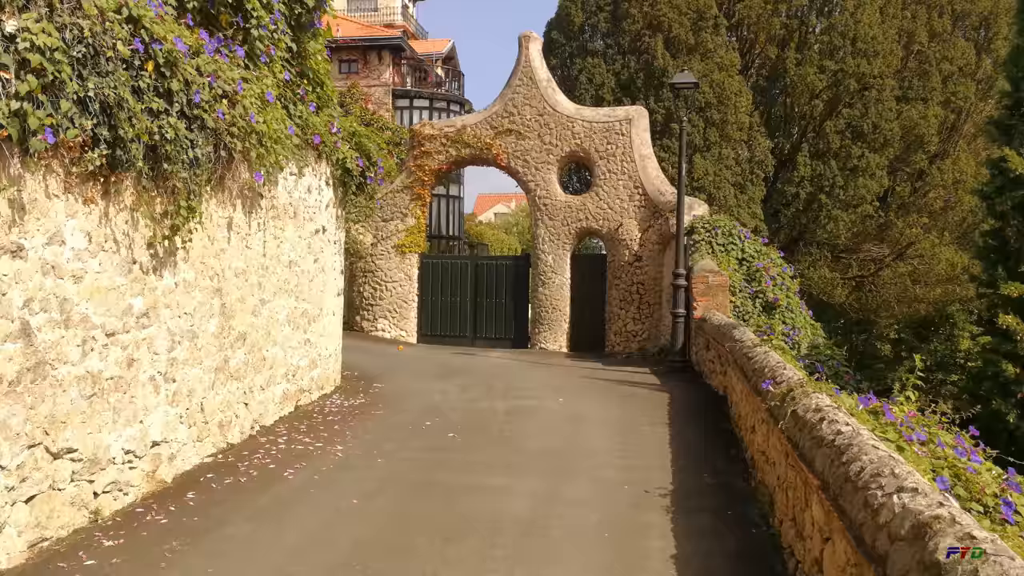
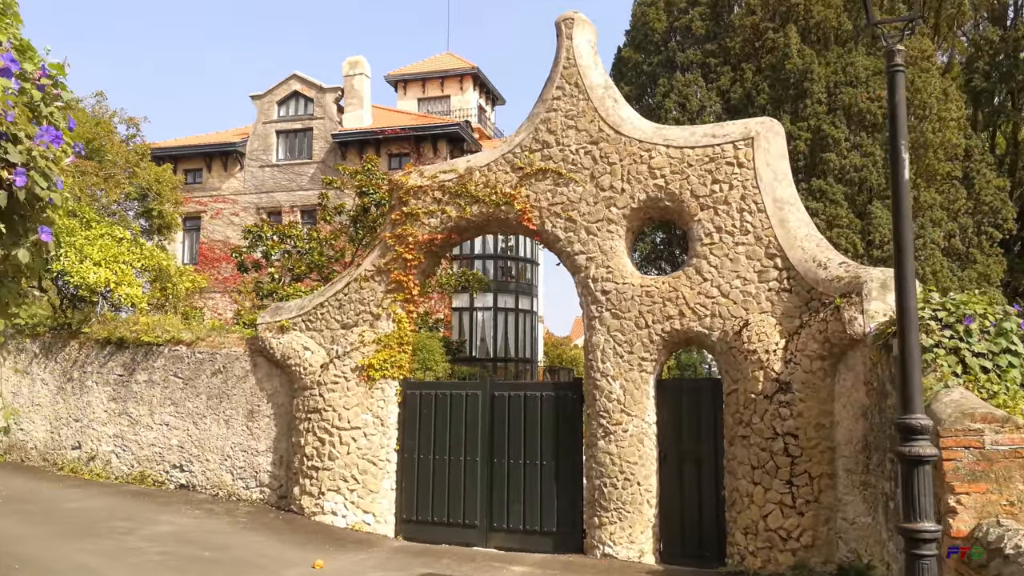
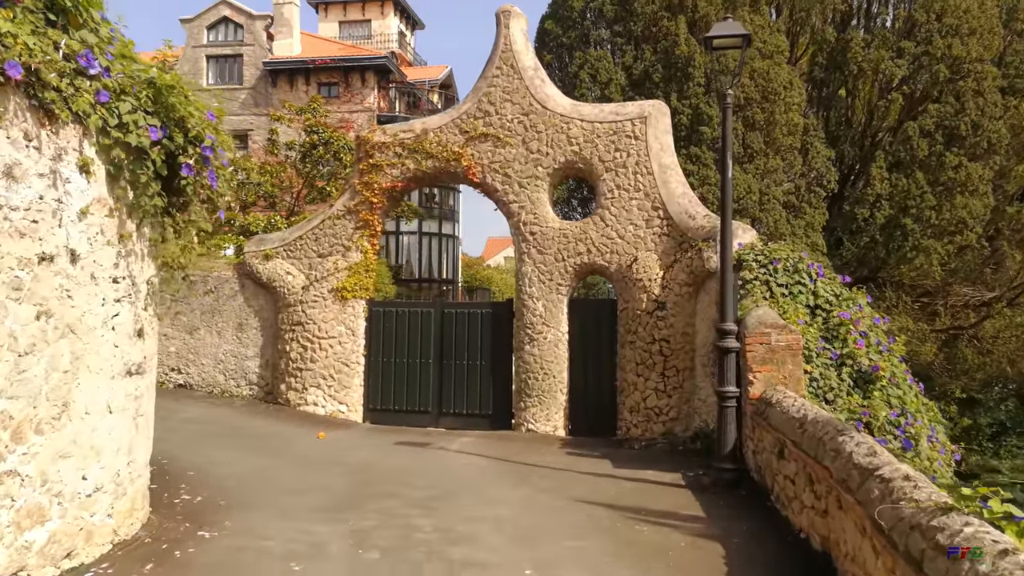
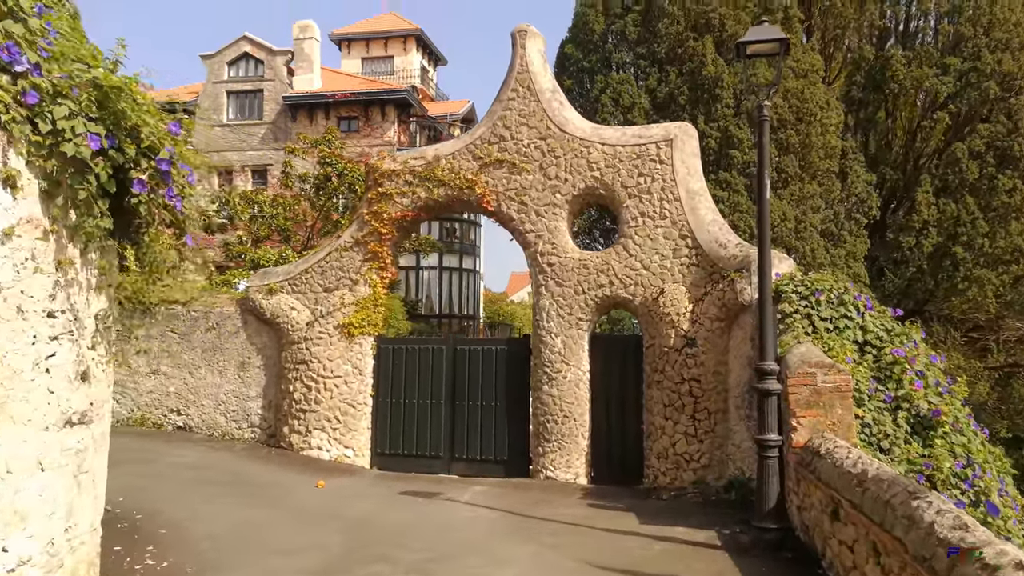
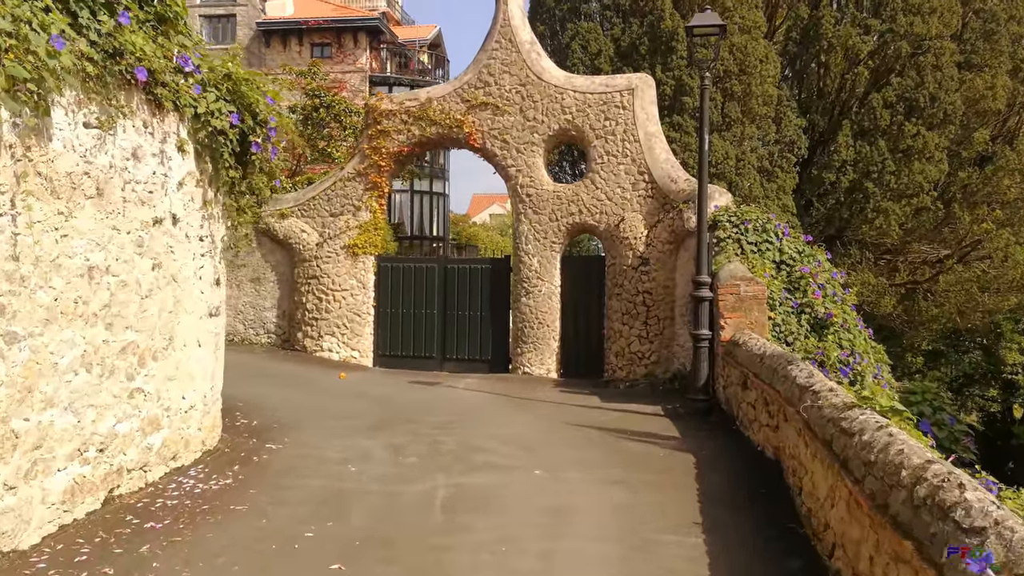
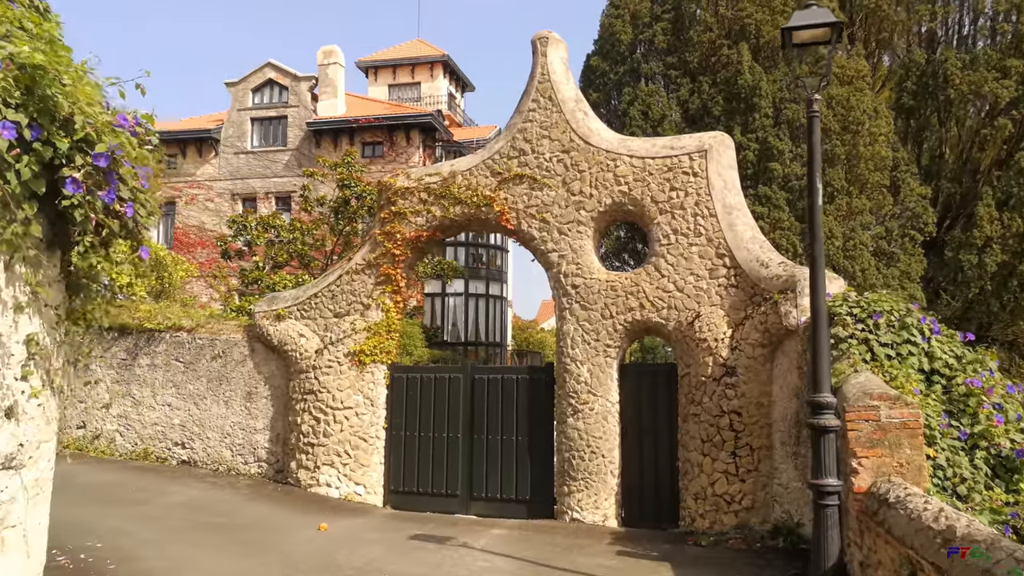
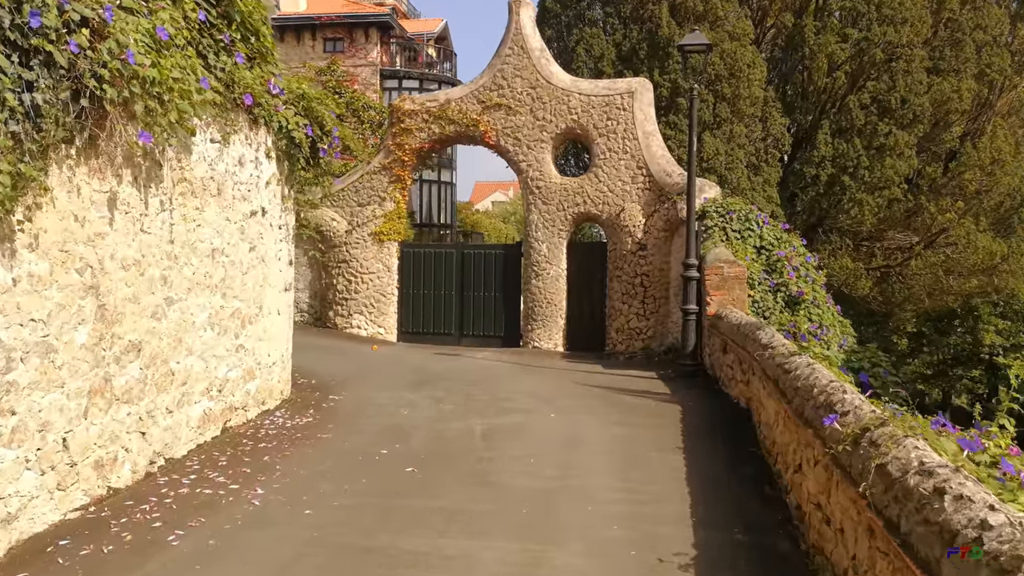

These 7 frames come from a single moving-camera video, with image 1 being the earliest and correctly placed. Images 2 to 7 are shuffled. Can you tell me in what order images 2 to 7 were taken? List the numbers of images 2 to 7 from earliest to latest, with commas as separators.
7, 5, 3, 4, 6, 2
